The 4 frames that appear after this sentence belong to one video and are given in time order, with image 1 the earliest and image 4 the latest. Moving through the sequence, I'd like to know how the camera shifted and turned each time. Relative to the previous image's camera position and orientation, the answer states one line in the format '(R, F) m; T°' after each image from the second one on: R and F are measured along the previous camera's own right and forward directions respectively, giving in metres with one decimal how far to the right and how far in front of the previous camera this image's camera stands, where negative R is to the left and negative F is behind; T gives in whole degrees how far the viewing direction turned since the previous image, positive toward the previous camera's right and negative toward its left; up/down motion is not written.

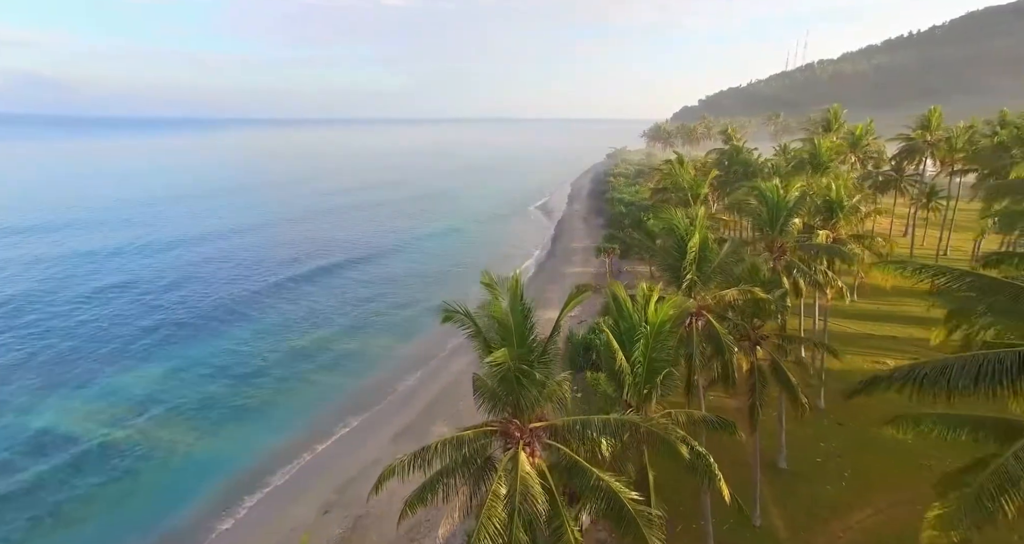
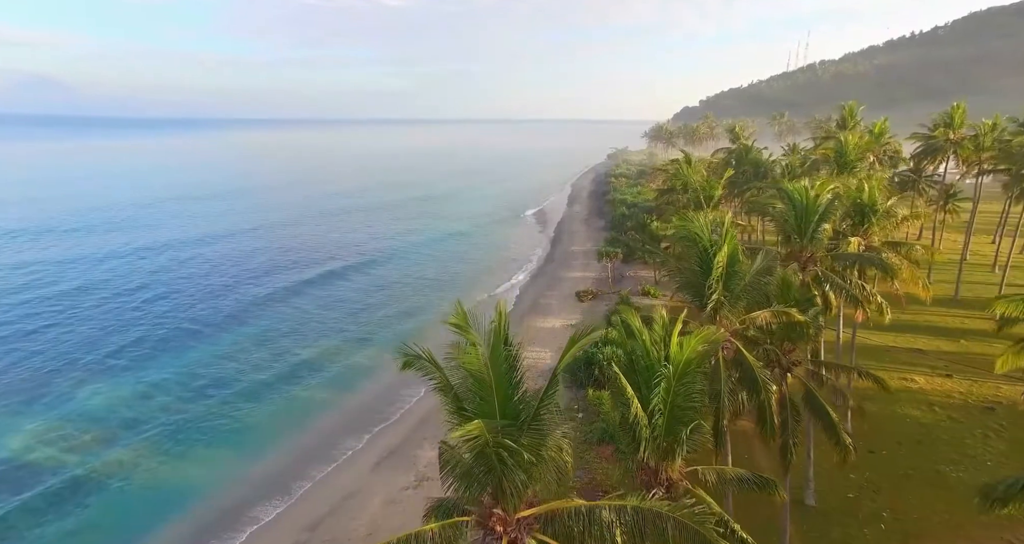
(+0.2, +2.2) m; 0°
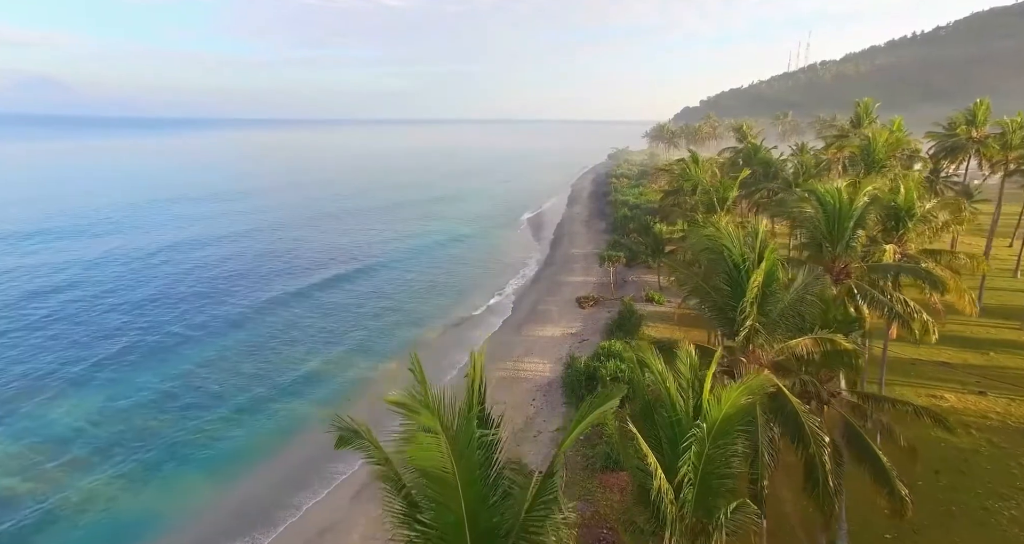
(+0.2, +1.9) m; 0°
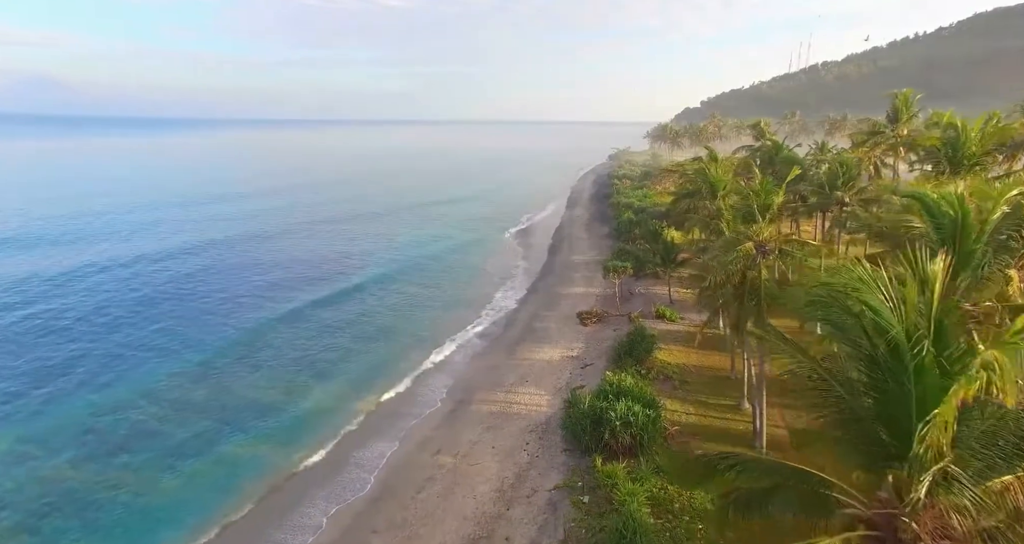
(+0.4, +4.3) m; 0°
